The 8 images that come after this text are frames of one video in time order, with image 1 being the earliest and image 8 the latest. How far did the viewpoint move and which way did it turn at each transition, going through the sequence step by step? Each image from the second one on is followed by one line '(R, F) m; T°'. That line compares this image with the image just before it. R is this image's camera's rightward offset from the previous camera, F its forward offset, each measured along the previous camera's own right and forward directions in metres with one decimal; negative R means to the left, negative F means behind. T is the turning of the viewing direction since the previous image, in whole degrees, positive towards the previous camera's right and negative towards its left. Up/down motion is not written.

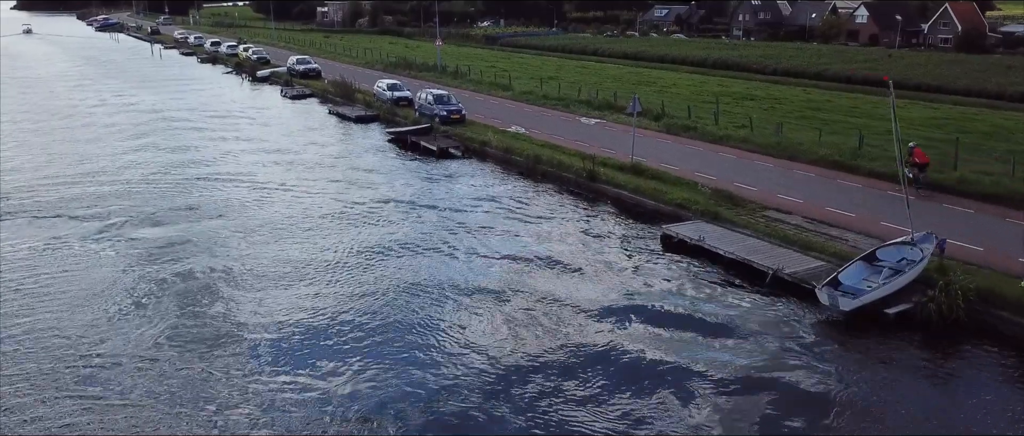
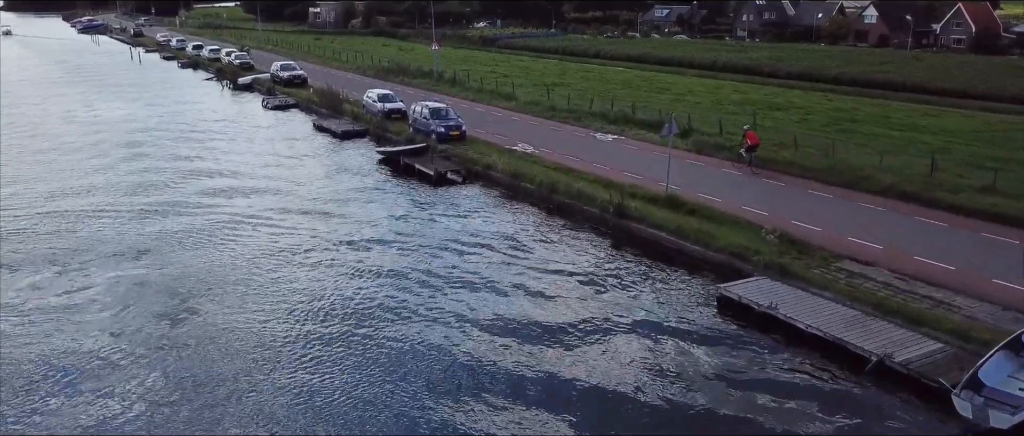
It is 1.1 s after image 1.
(-0.5, +4.5) m; 0°
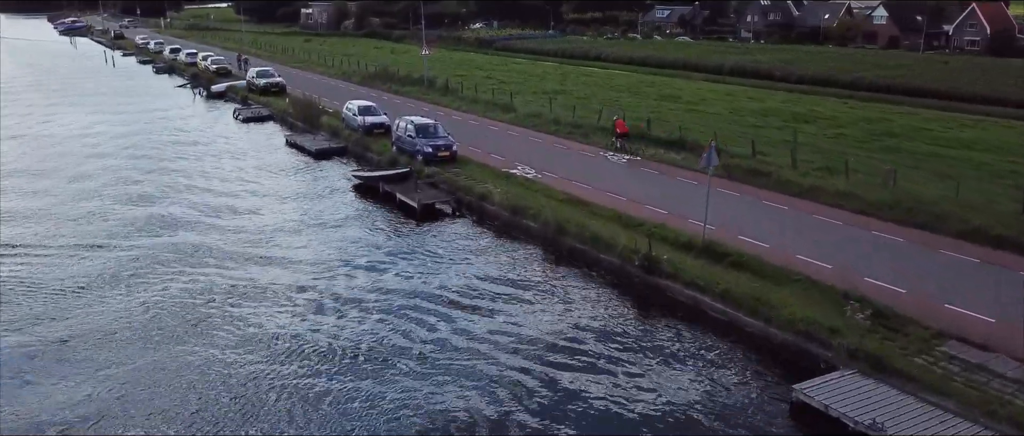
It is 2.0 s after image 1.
(-0.1, +4.7) m; 0°
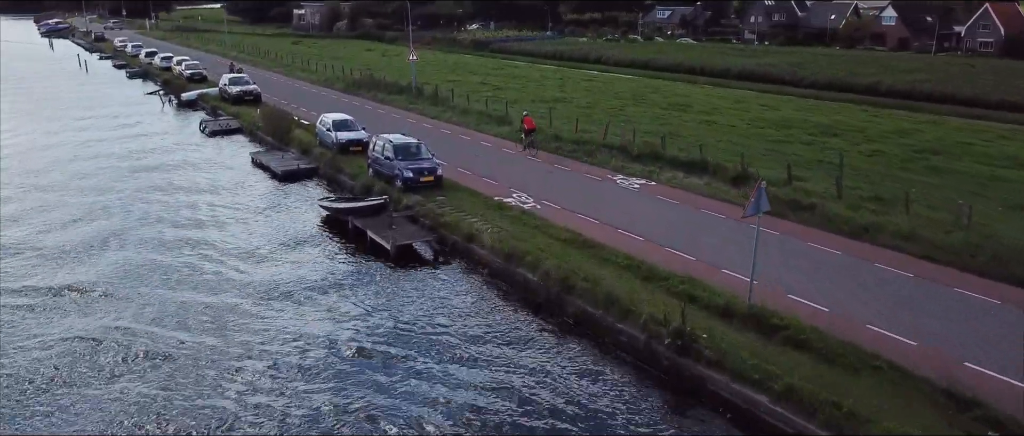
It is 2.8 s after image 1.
(+0.1, +4.2) m; 0°
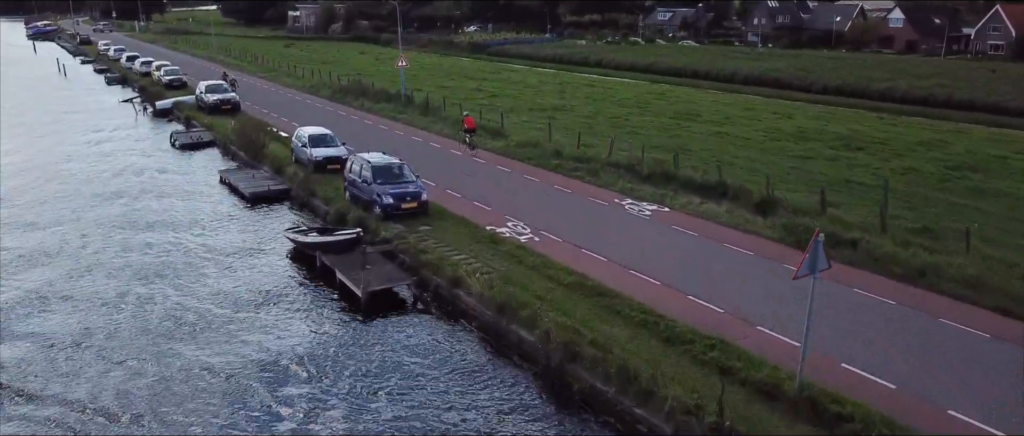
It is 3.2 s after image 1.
(+0.1, +3.1) m; 0°
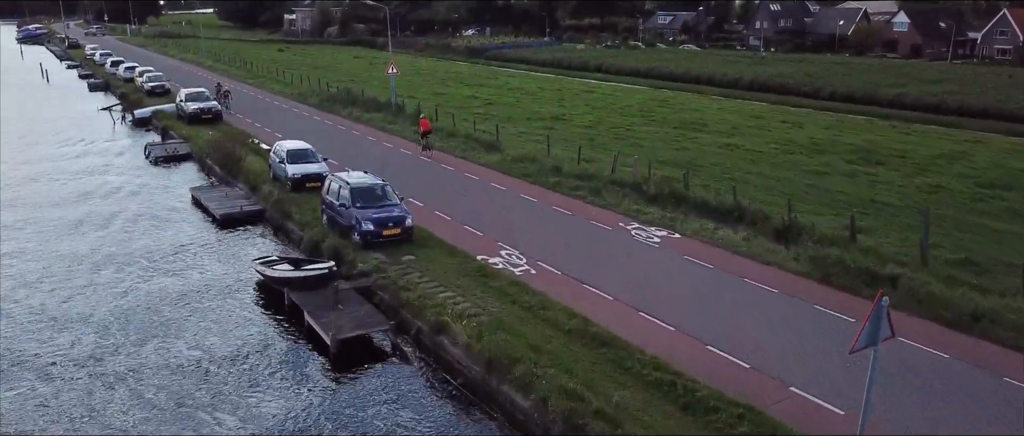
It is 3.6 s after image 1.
(+0.1, +2.3) m; 0°
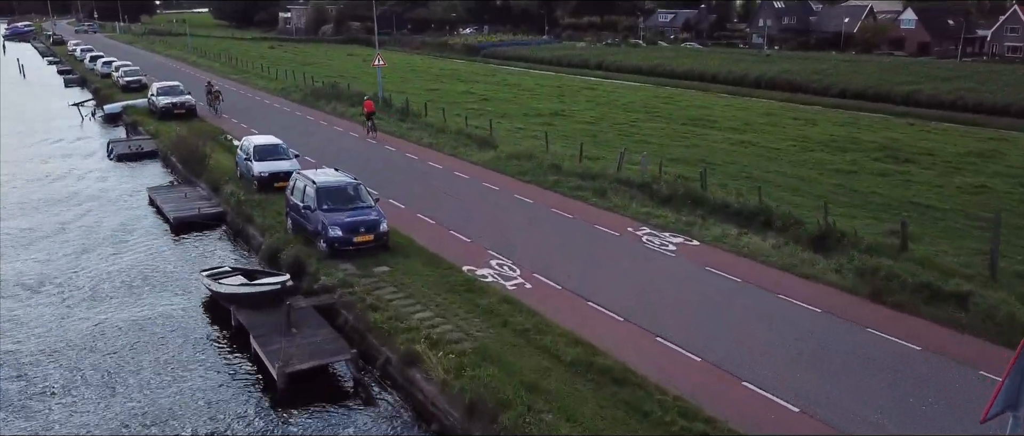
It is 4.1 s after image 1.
(+0.1, +2.9) m; 0°
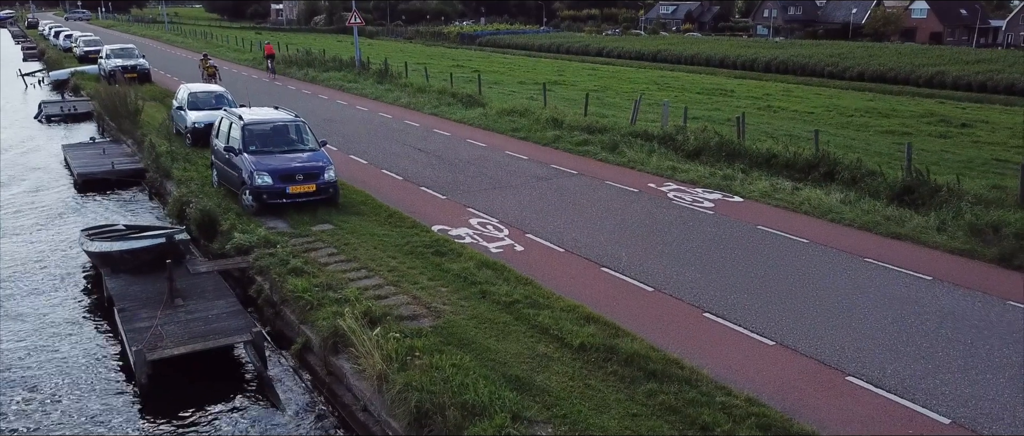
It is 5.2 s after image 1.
(+0.2, +4.3) m; 0°
